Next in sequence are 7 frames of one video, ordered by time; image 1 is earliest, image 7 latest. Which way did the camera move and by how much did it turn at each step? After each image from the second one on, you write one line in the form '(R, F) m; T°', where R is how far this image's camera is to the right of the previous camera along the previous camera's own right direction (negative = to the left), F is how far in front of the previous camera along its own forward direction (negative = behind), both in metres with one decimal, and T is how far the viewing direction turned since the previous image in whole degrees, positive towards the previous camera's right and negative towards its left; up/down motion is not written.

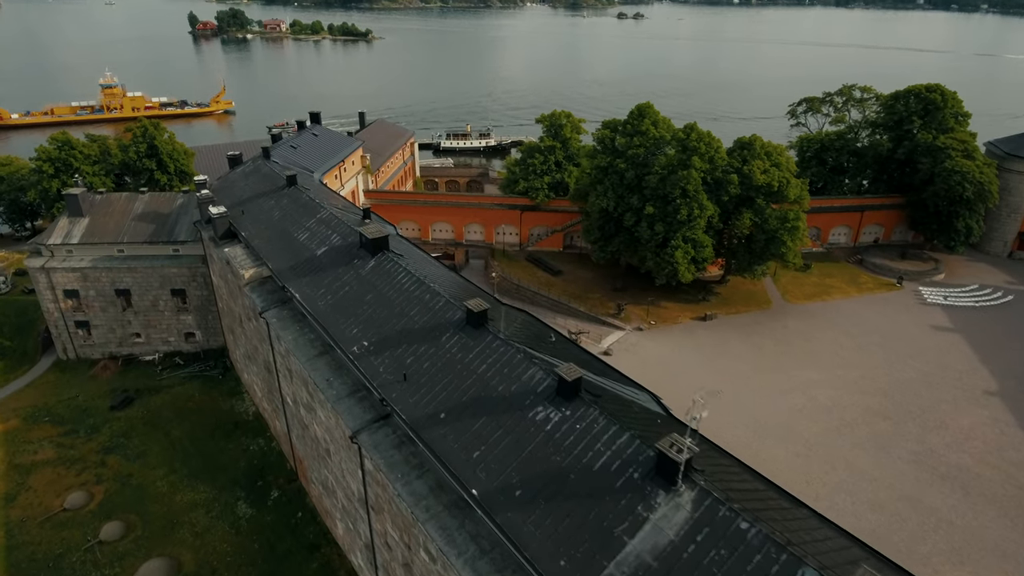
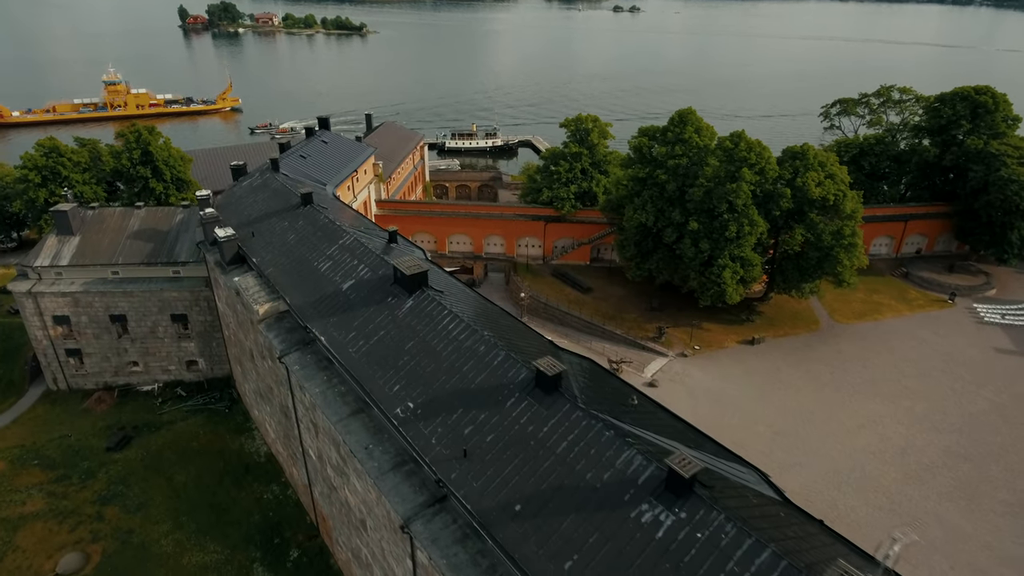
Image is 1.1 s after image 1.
(-2.2, +2.9) m; +1°
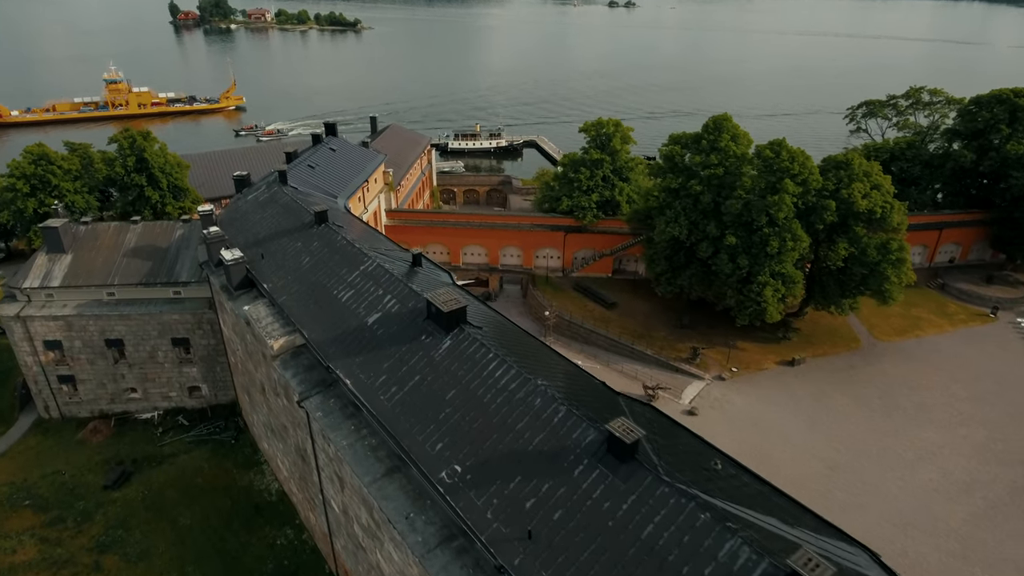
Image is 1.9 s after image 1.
(-1.7, +2.2) m; +1°
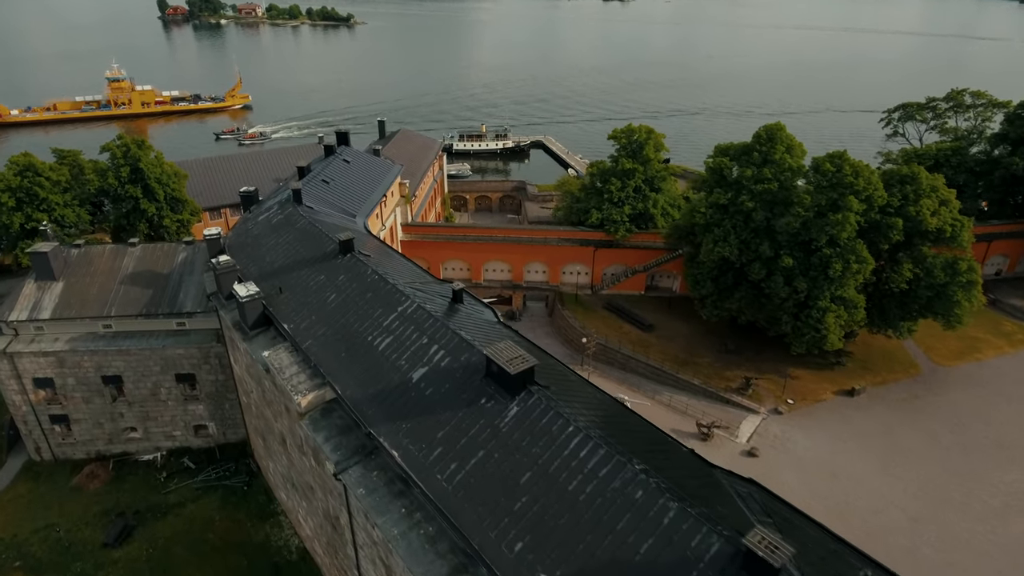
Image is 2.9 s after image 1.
(-2.2, +2.7) m; +1°
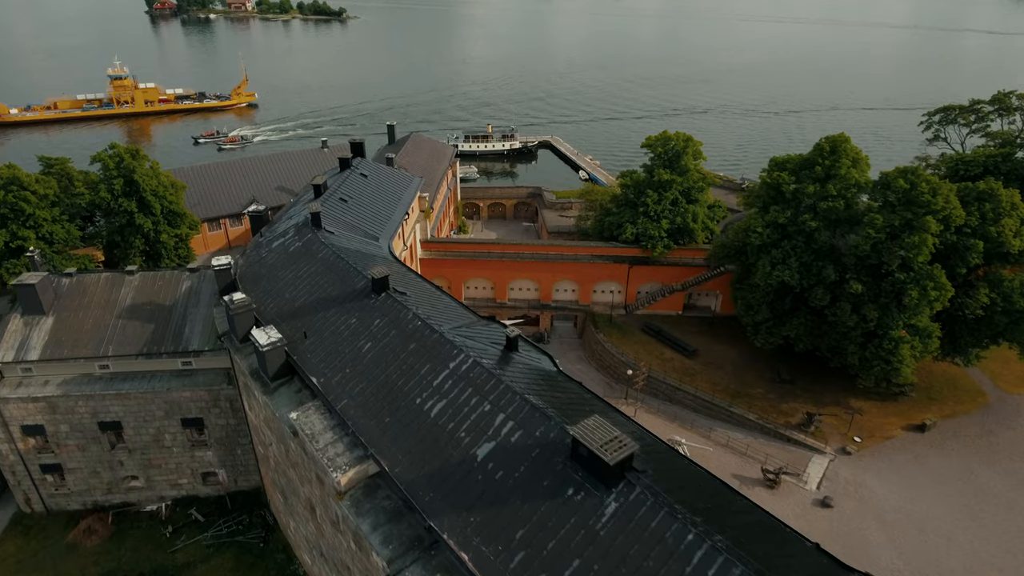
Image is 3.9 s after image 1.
(-2.2, +2.7) m; +1°
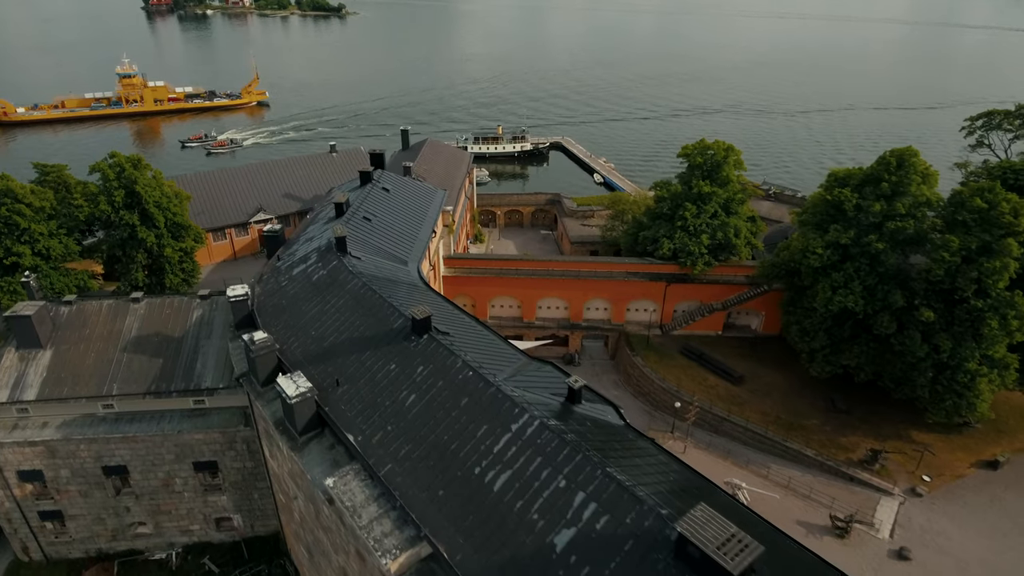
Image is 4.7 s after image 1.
(-1.8, +2.2) m; 0°
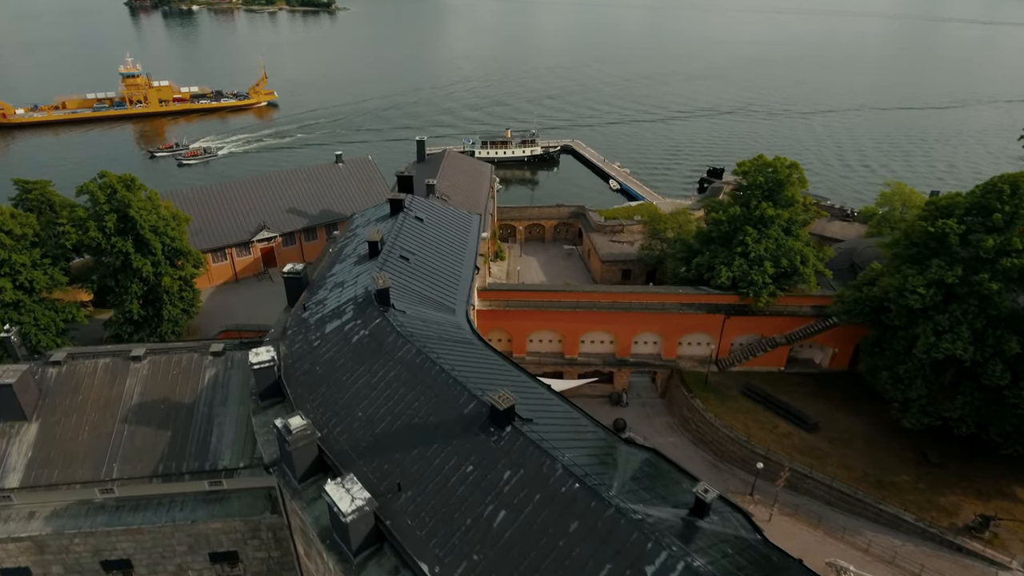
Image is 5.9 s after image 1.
(-2.7, +3.4) m; +1°
